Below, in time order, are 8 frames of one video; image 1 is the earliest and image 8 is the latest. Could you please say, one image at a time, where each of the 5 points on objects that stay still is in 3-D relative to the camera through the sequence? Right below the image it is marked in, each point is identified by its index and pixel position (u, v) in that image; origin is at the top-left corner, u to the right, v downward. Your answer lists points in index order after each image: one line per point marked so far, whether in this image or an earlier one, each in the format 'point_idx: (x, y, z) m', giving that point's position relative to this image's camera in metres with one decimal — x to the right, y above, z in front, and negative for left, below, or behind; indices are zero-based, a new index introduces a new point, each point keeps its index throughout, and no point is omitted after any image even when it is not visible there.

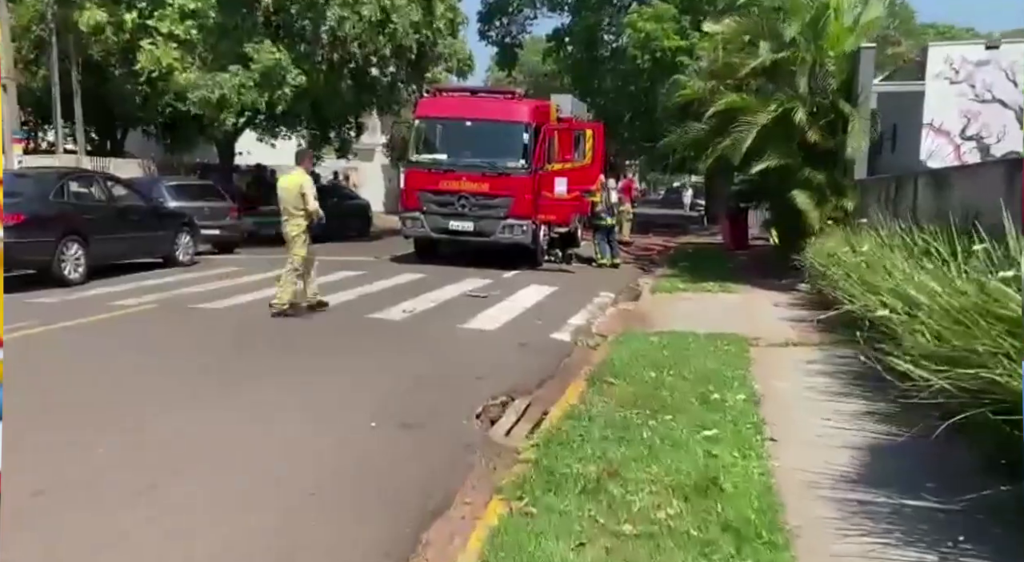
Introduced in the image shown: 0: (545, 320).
0: (+0.4, -0.5, +12.8) m
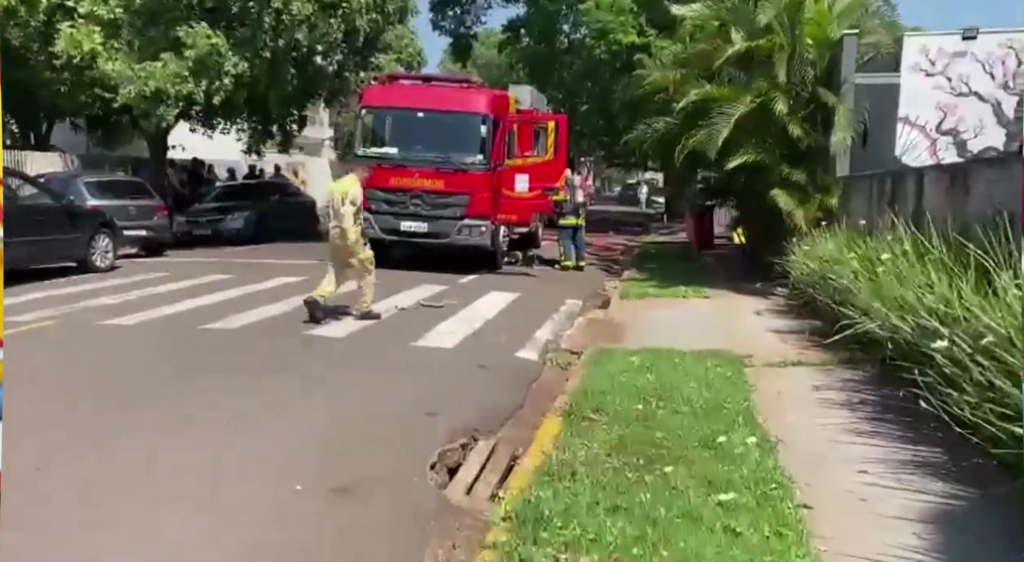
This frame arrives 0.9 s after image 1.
0: (0.0, -0.6, +11.4) m
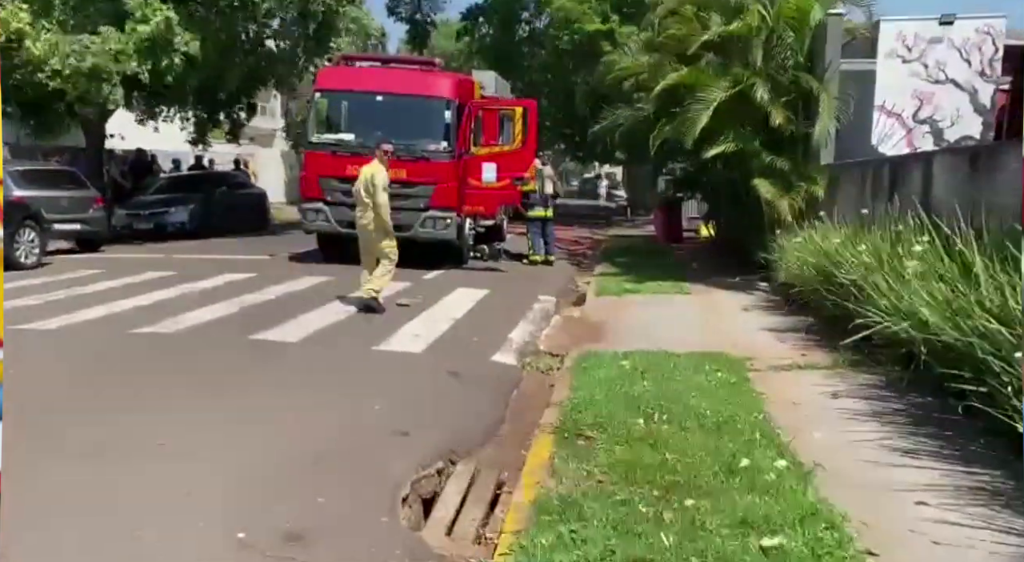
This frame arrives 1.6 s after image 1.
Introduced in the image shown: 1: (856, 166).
0: (-0.3, -0.6, +10.3) m
1: (+4.2, +1.4, +13.0) m
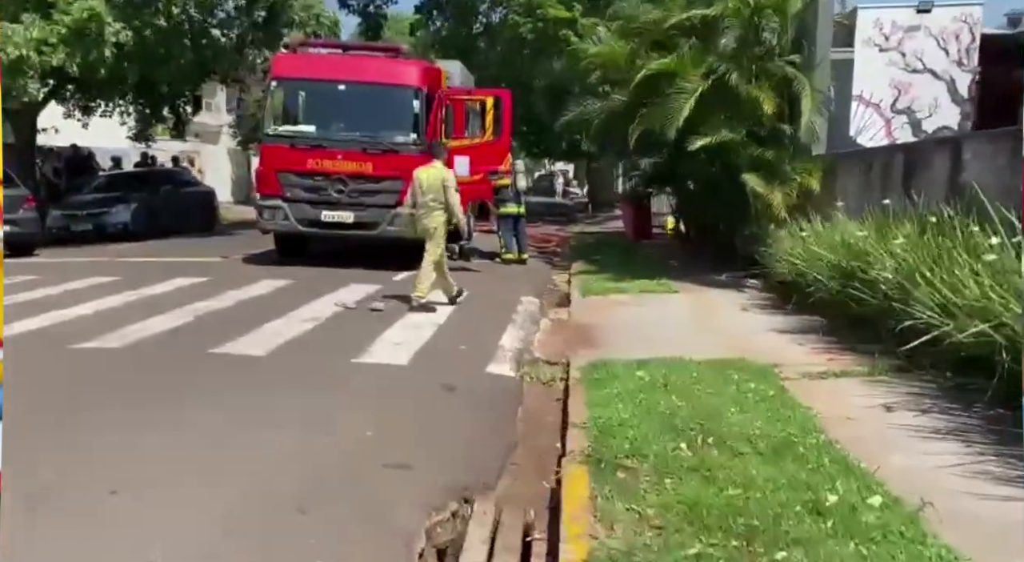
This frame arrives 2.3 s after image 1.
0: (-0.4, -0.6, +9.3) m
1: (+4.0, +1.5, +12.2) m
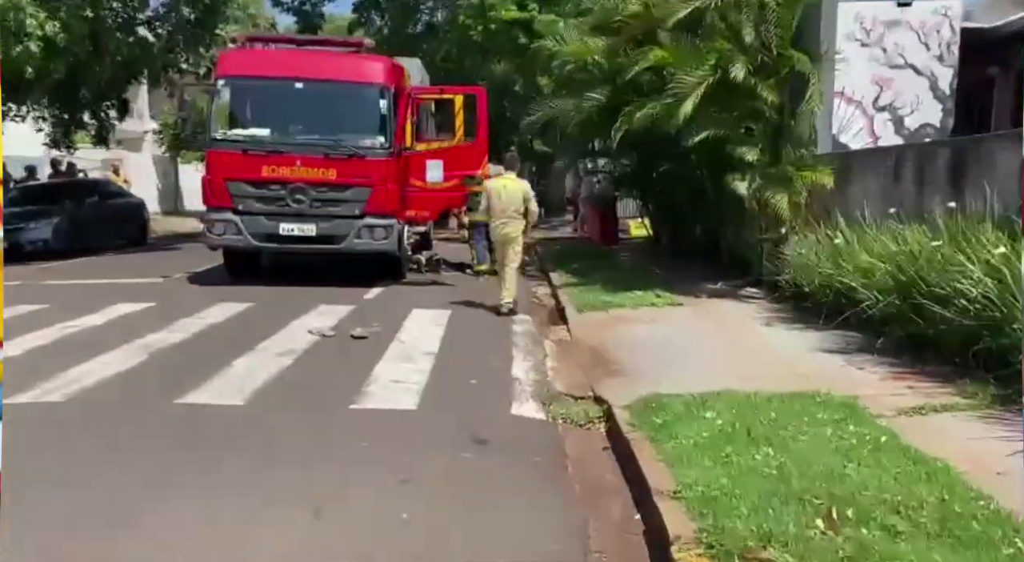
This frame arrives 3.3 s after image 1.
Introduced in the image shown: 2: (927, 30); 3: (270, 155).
0: (-0.3, -0.7, +7.9) m
1: (+3.9, +1.4, +11.1) m
2: (+7.4, +4.6, +19.0) m
3: (-3.0, +1.6, +13.1) m
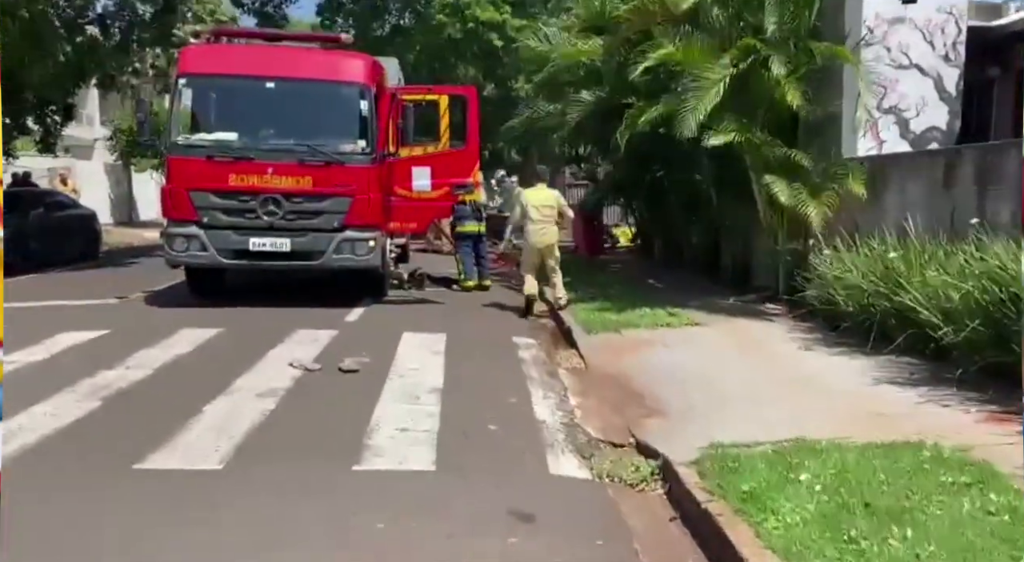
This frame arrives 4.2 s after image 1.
0: (-0.1, -0.9, +6.7) m
1: (+3.9, +1.2, +10.1) m
2: (+7.1, +4.4, +18.0) m
3: (-3.0, +1.3, +11.8) m
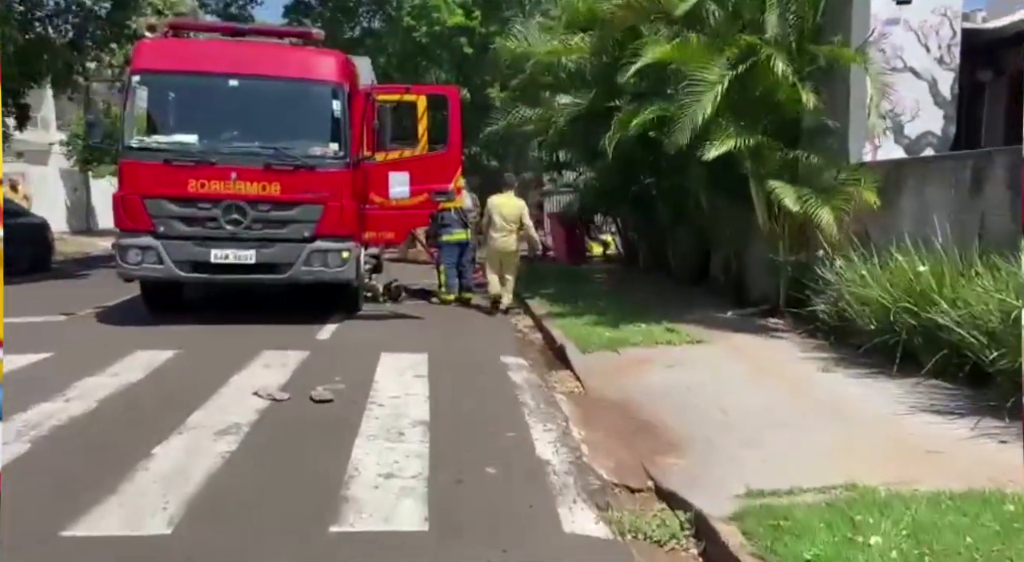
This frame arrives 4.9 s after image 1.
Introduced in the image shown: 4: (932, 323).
0: (-0.1, -1.0, +5.8) m
1: (+3.8, +1.1, +9.3) m
2: (+6.8, +4.2, +17.4) m
3: (-3.2, +1.2, +10.8) m
4: (+3.2, -0.3, +8.1) m
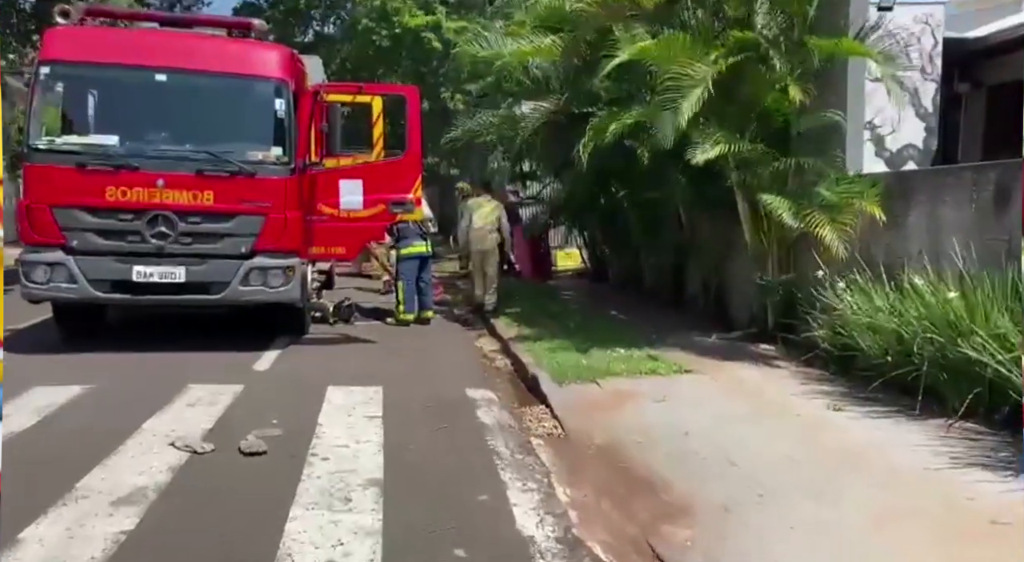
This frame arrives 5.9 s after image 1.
0: (-0.2, -1.2, +4.6) m
1: (+3.6, +0.9, +8.3) m
2: (+6.2, +3.9, +16.5) m
3: (-3.5, +1.0, +9.5) m
4: (+3.0, -0.5, +7.0) m
